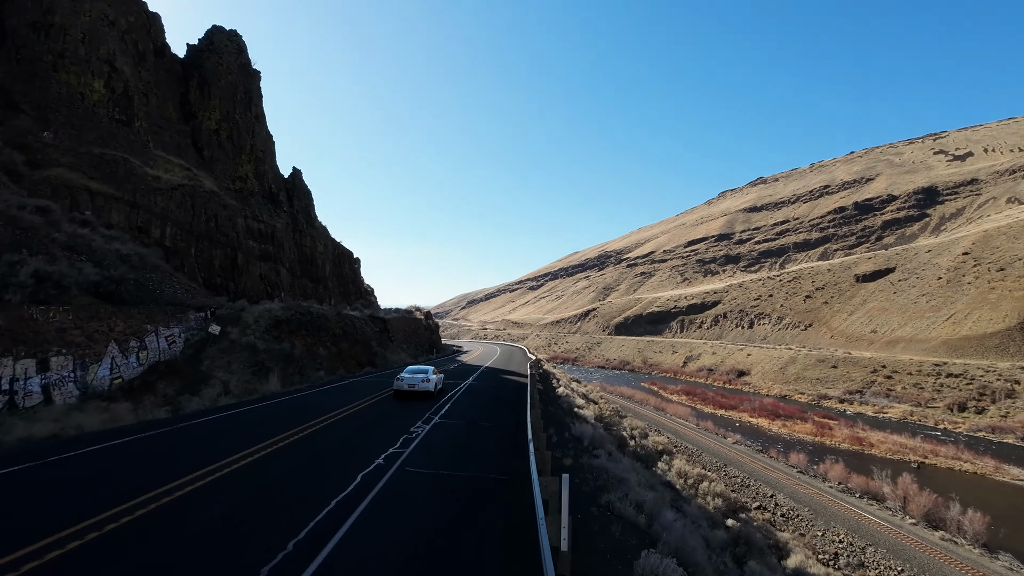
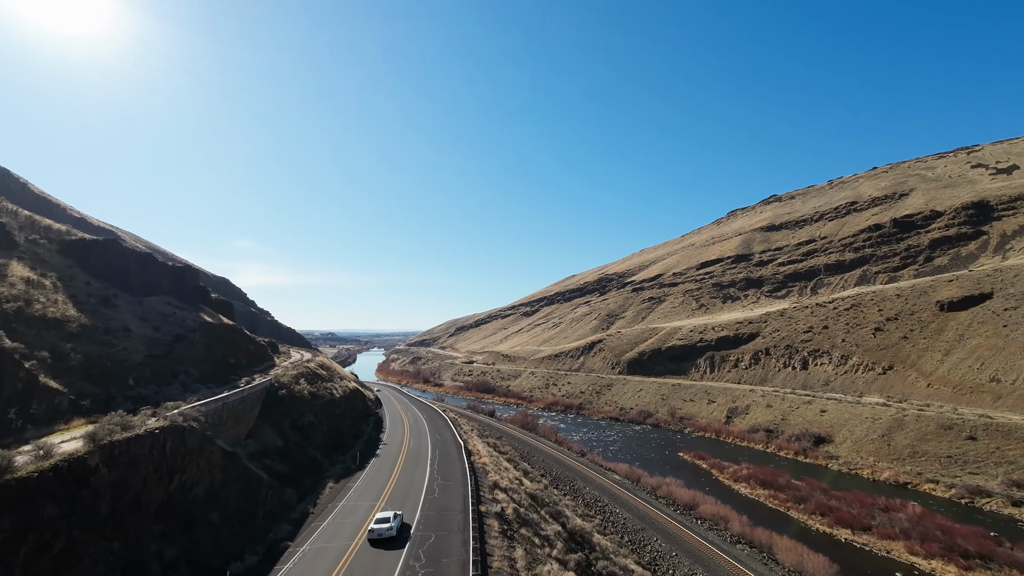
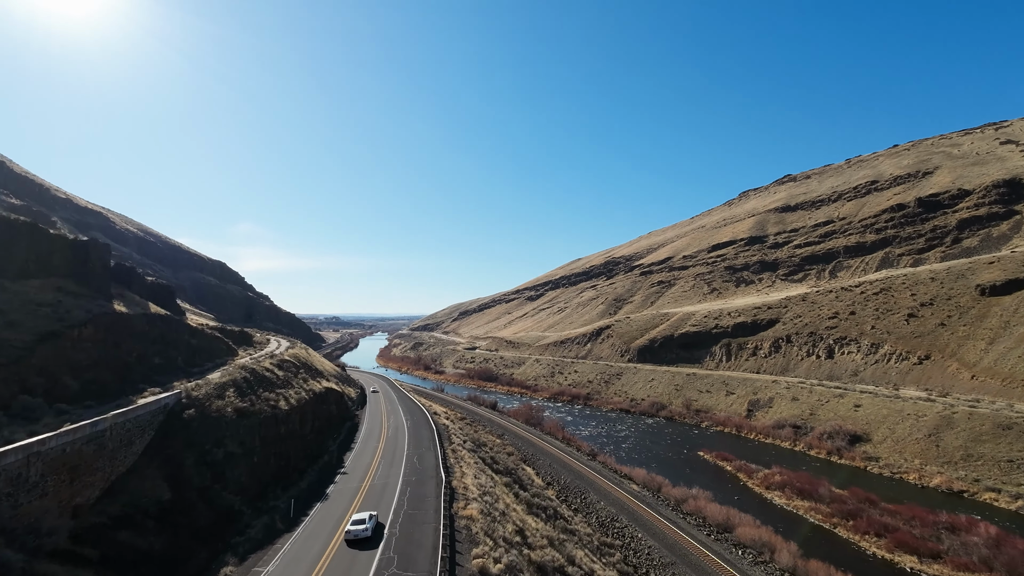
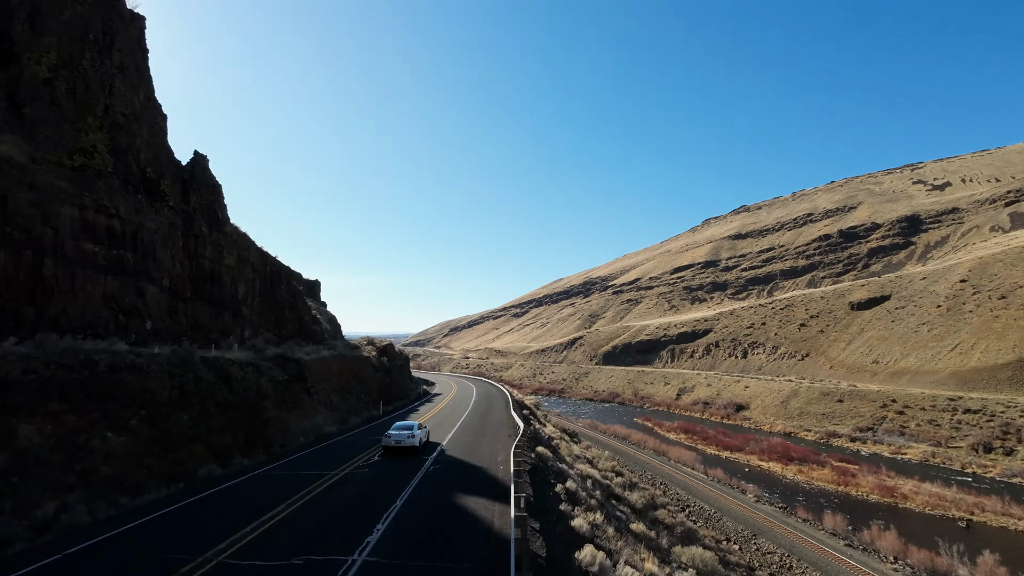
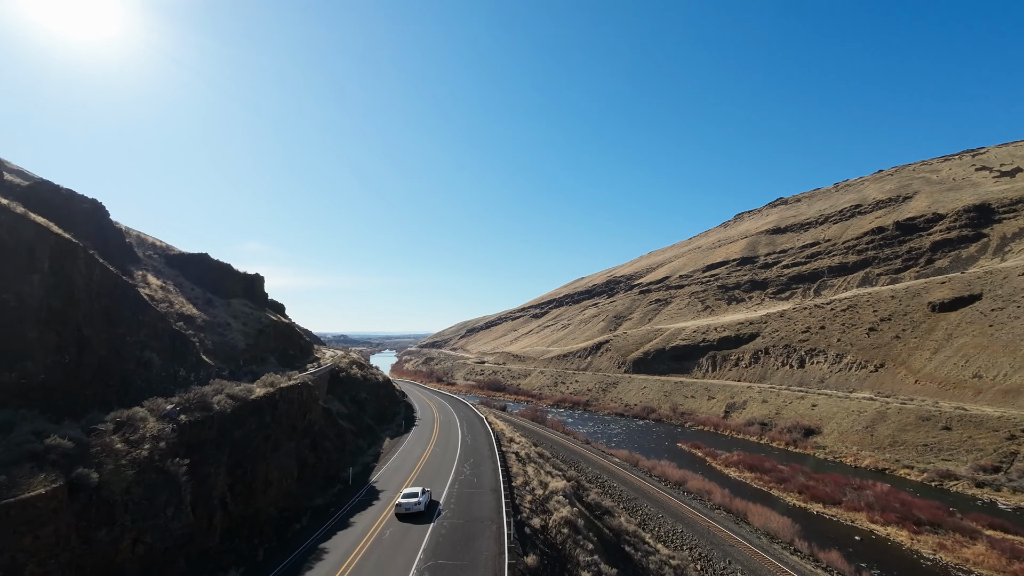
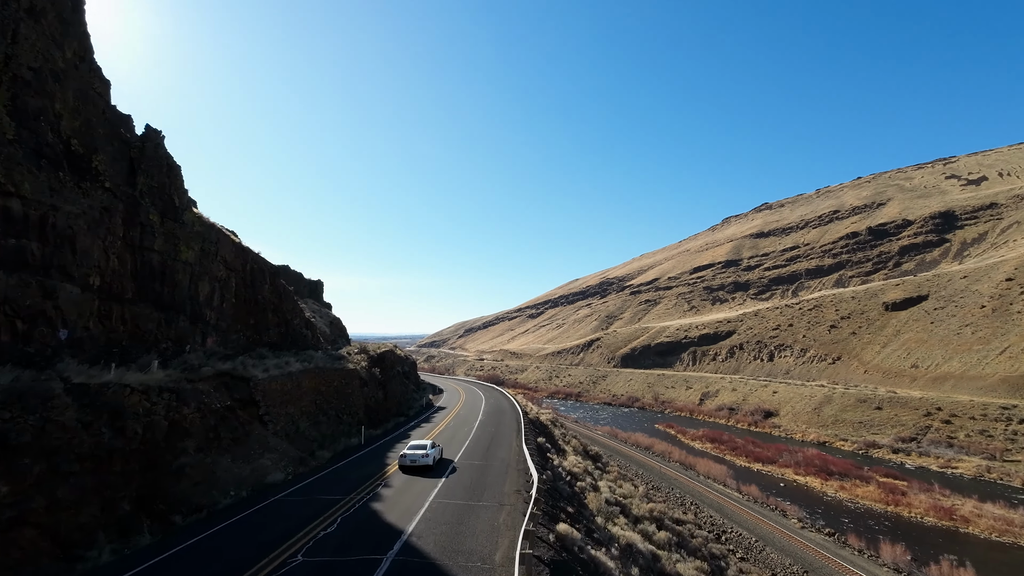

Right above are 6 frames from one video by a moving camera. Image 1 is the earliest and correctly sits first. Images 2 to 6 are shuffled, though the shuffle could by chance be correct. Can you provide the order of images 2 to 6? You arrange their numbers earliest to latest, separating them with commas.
4, 6, 5, 2, 3
